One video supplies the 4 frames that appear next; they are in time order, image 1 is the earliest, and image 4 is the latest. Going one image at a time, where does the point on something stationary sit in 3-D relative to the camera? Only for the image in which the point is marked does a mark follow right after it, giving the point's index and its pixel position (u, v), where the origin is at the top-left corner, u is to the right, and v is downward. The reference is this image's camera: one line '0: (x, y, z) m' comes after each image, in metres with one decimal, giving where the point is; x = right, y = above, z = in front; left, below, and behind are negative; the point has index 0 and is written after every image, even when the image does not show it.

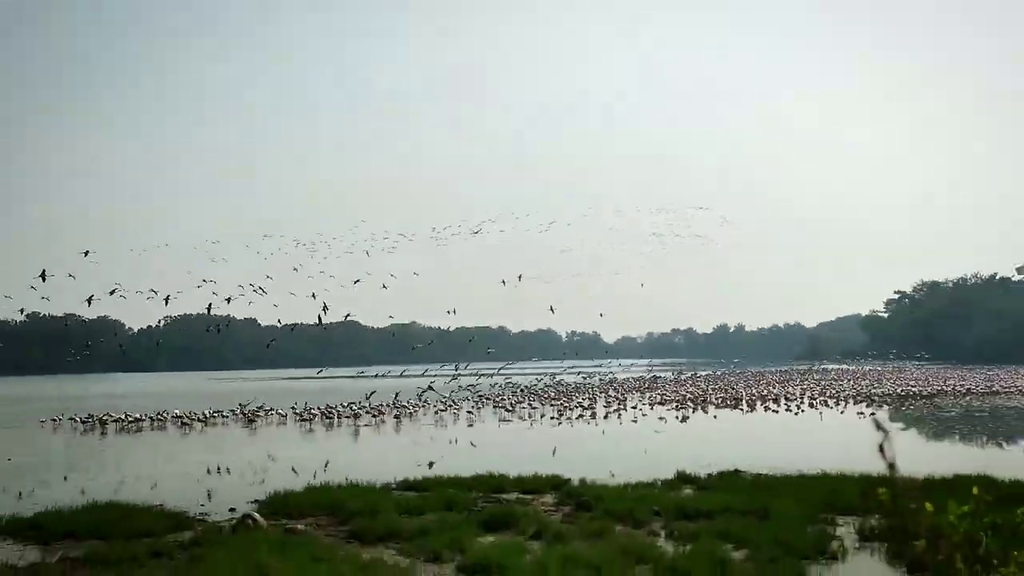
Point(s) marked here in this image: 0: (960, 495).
0: (+9.4, -4.4, +16.2) m
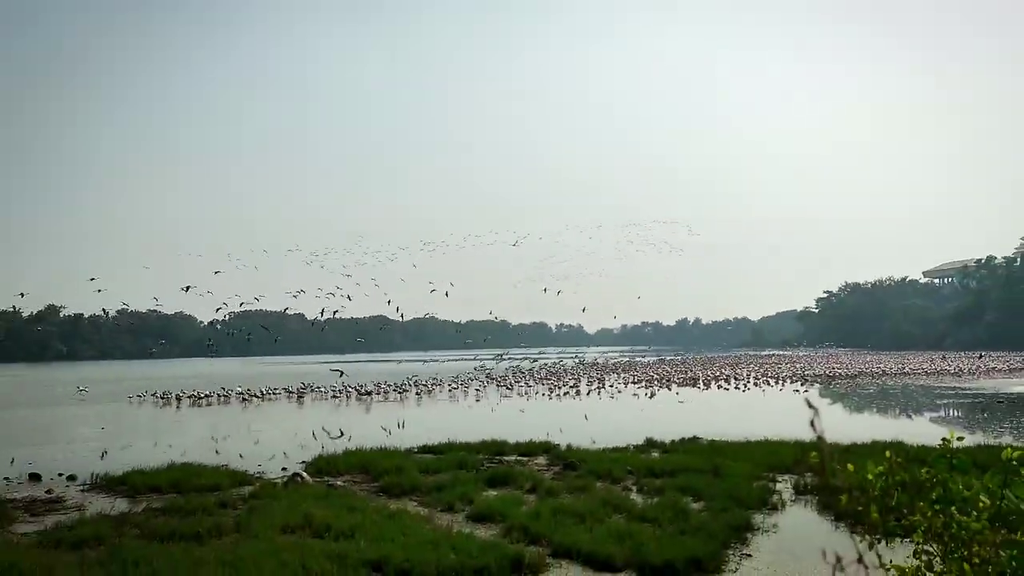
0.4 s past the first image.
0: (+9.3, -4.4, +19.9) m
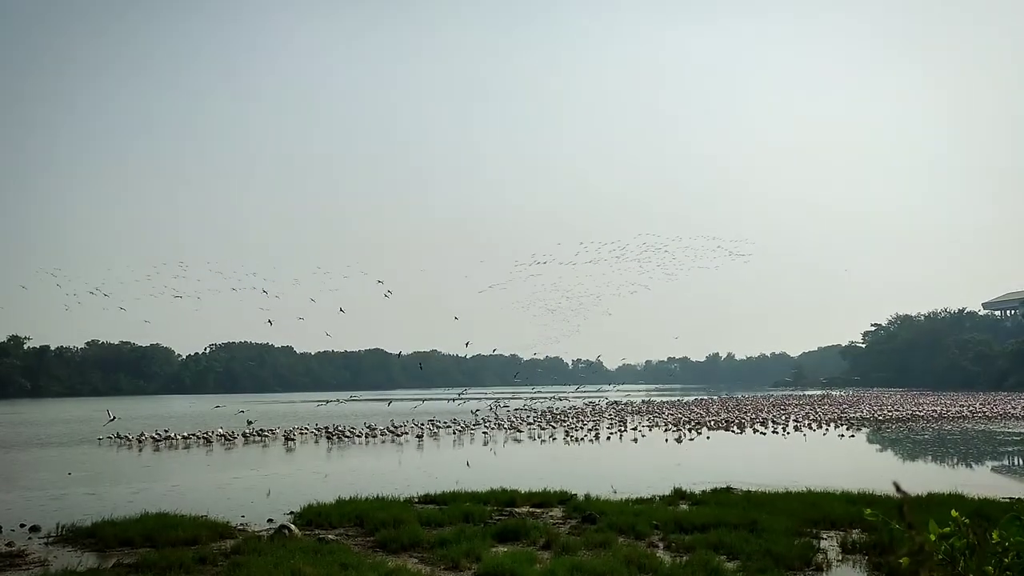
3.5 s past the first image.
0: (+9.6, -5.1, +17.7) m
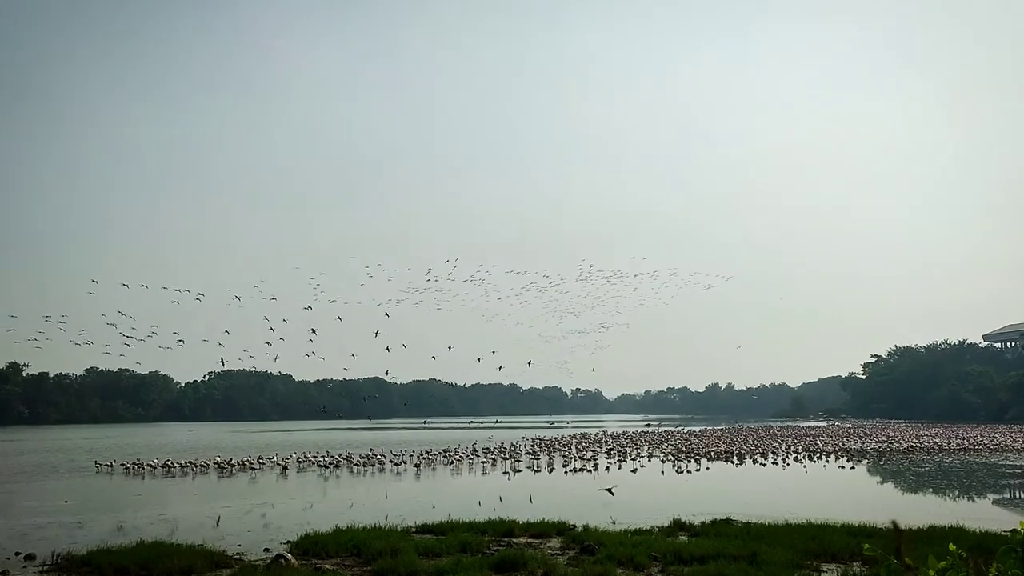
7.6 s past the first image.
0: (+9.6, -5.9, +17.6) m
